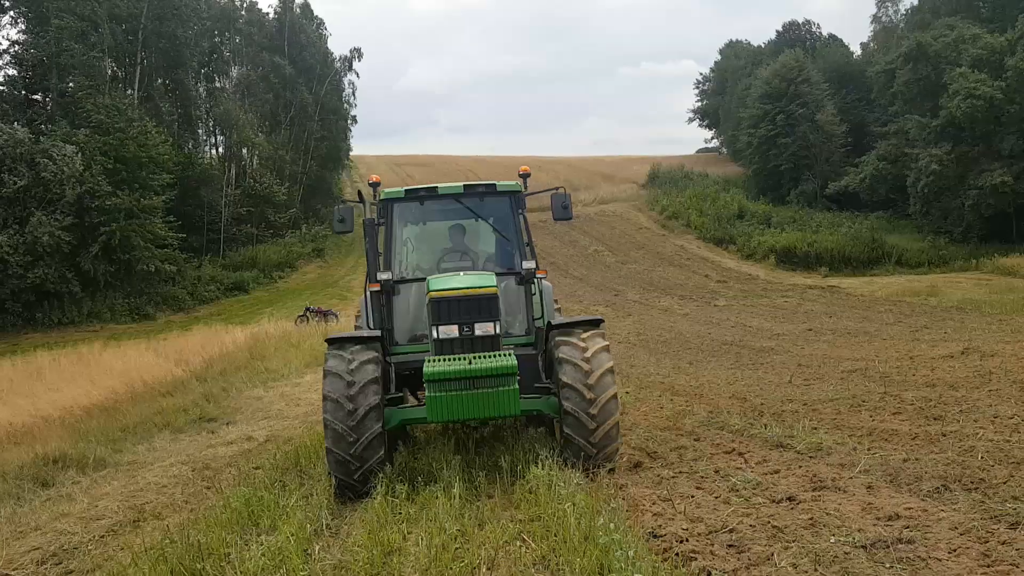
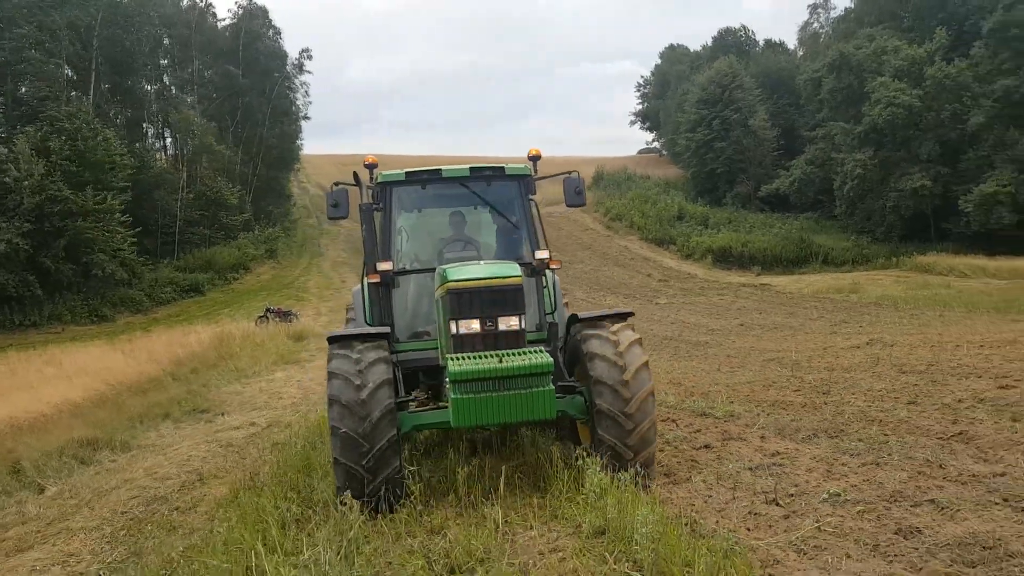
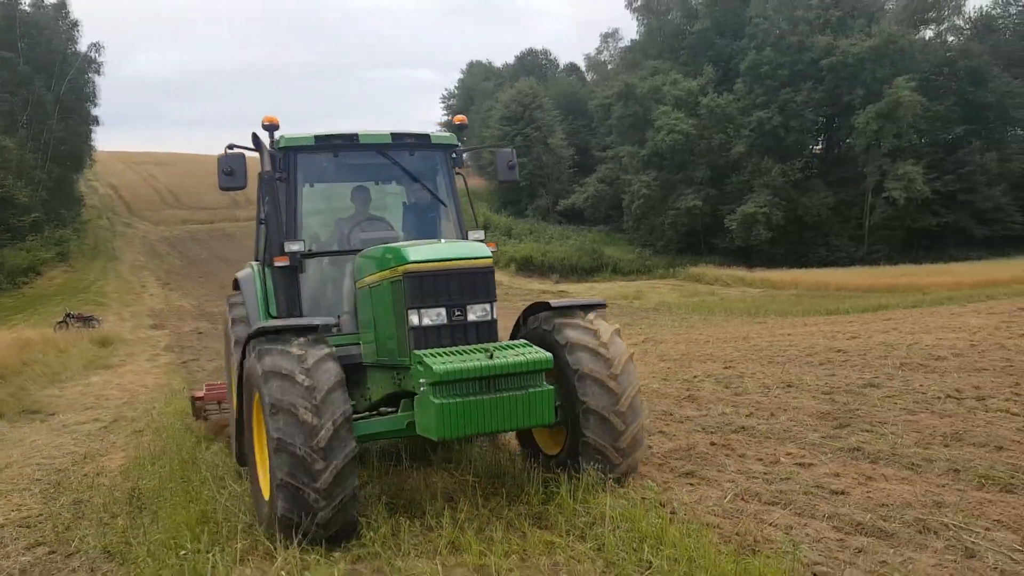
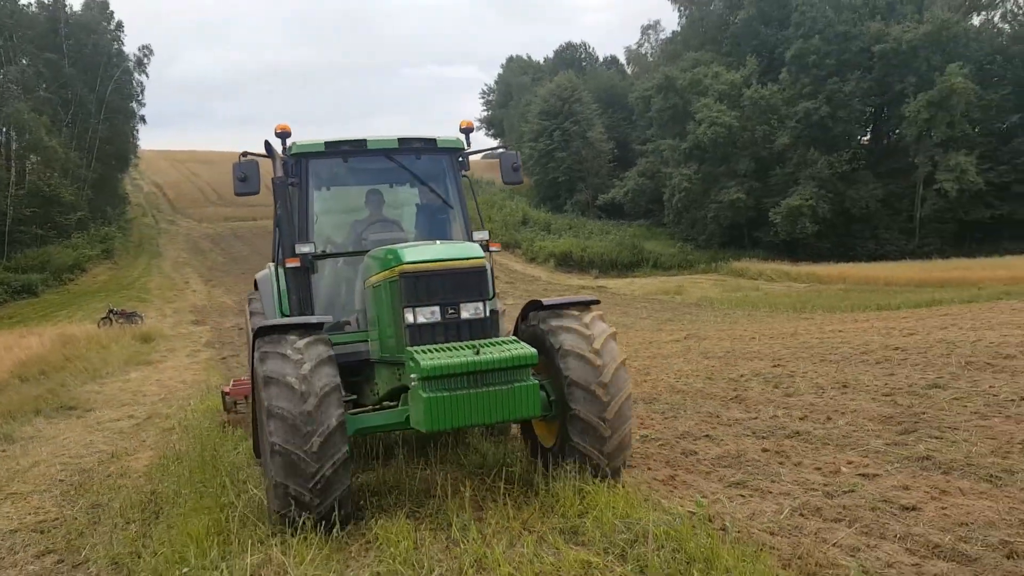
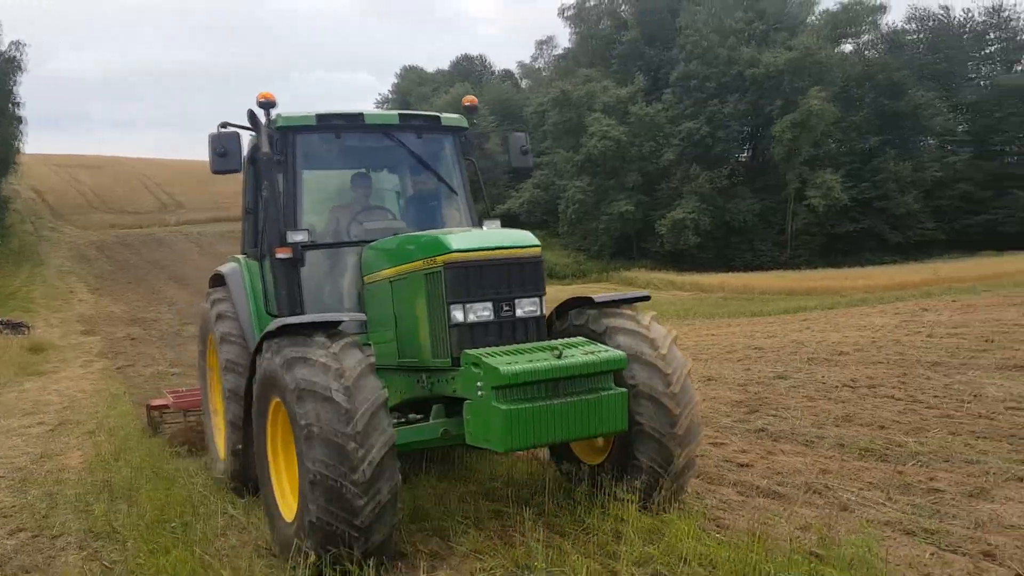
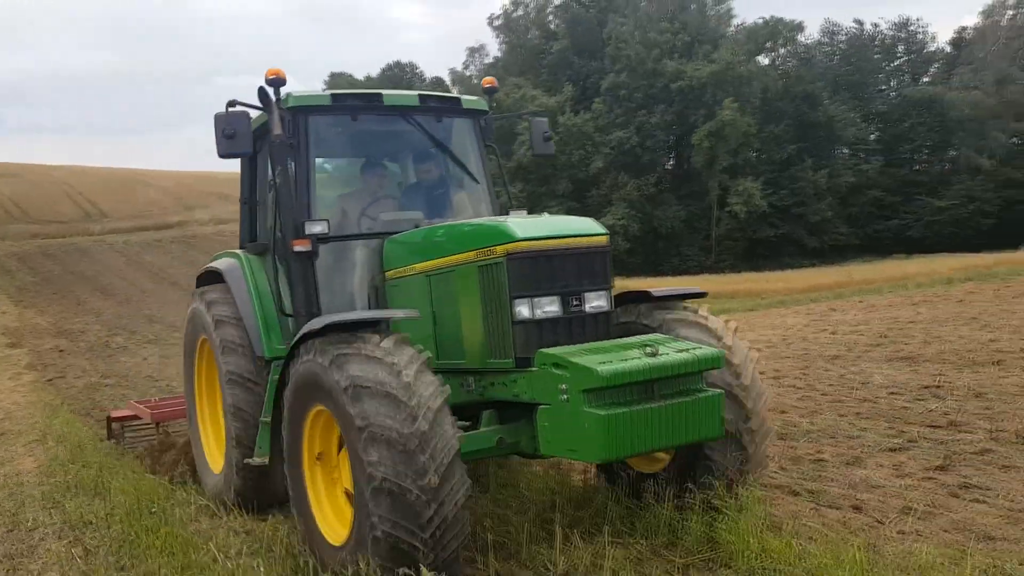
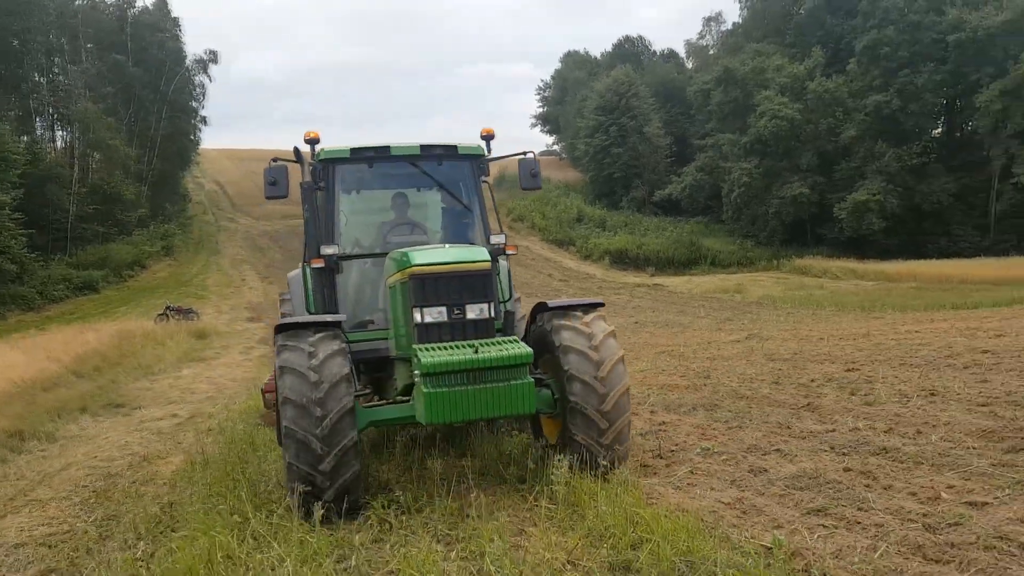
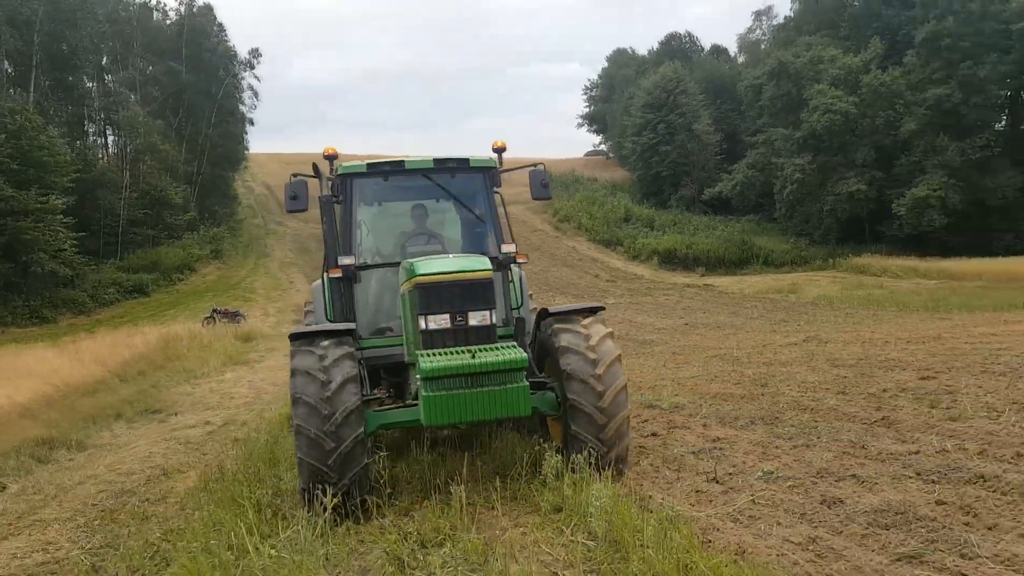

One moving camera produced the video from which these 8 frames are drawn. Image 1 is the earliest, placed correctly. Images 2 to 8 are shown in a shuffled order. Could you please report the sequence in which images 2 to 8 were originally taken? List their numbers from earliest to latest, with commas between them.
2, 8, 7, 4, 3, 5, 6
